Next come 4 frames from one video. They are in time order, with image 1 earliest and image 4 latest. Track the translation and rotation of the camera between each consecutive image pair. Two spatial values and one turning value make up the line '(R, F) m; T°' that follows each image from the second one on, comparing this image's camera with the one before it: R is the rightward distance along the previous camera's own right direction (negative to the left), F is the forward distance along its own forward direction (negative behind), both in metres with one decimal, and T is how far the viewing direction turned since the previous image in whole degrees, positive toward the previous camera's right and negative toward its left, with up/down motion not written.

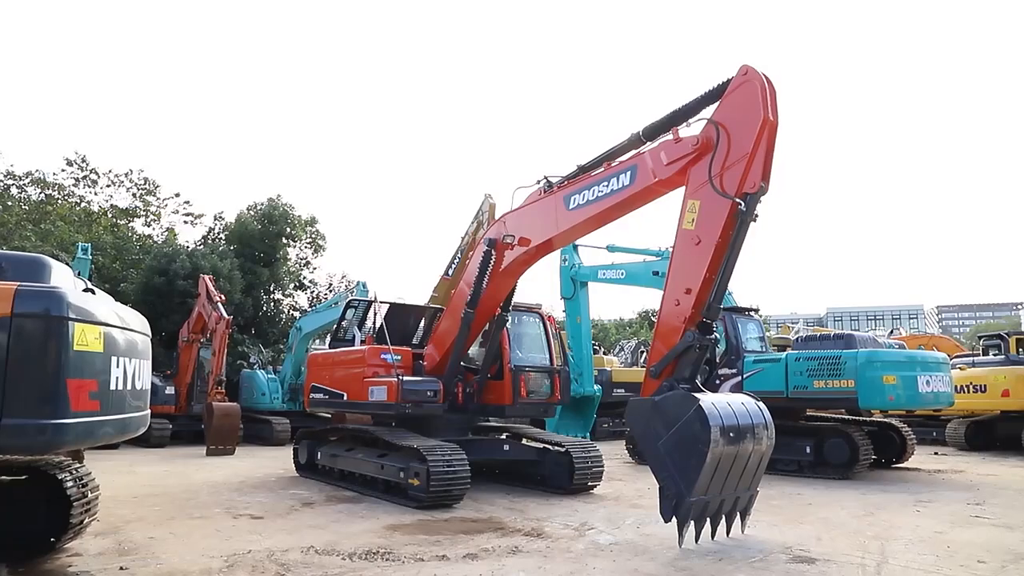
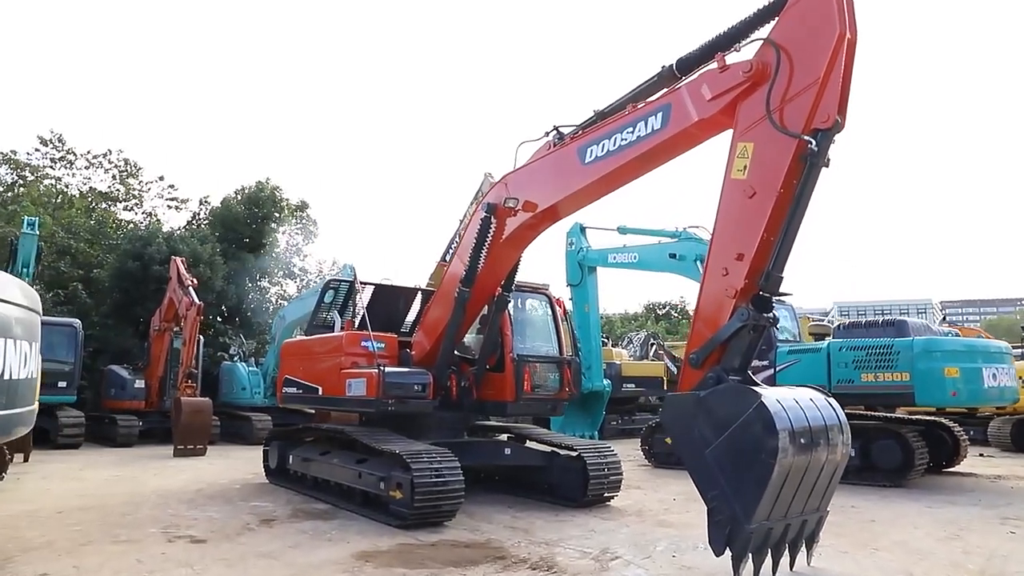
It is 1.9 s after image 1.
(0.0, +1.3) m; 0°
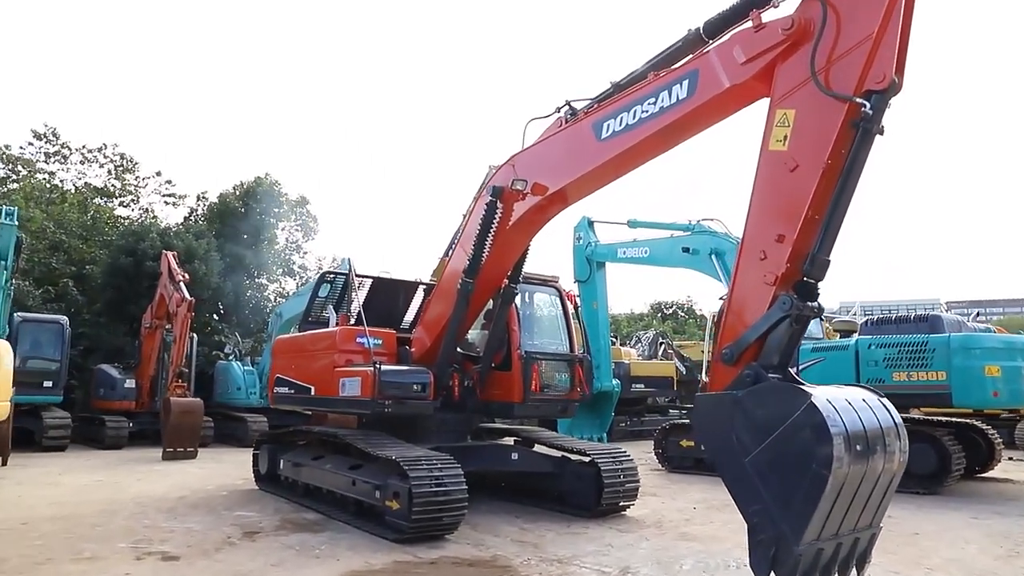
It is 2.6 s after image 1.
(0.0, +0.6) m; 0°
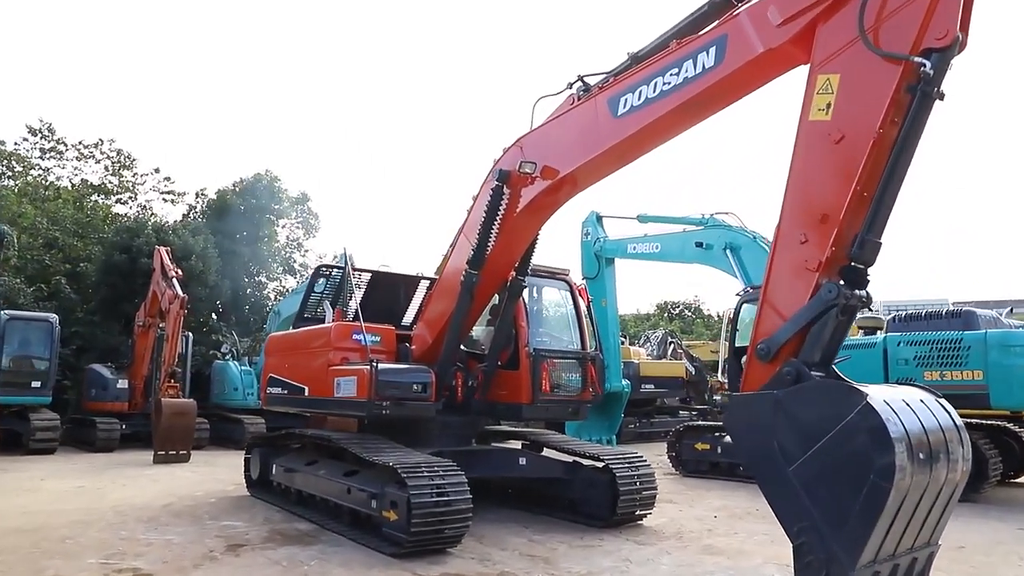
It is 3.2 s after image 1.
(0.0, +0.5) m; 0°
